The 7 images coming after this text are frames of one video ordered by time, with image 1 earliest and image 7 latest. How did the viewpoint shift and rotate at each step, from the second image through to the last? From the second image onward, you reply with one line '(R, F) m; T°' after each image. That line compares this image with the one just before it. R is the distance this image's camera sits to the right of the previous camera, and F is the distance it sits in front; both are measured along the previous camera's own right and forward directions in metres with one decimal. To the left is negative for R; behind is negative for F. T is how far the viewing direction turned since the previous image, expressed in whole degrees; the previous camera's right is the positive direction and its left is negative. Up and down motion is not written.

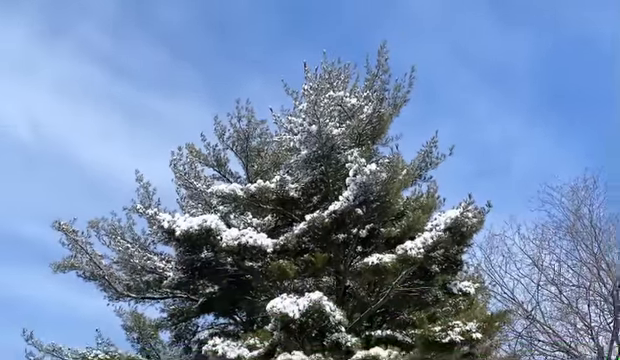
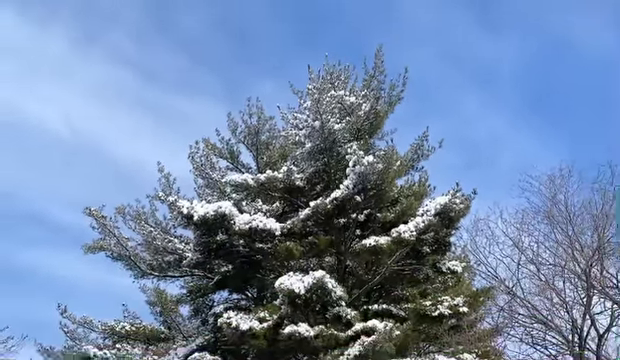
(0.0, -1.1) m; 0°
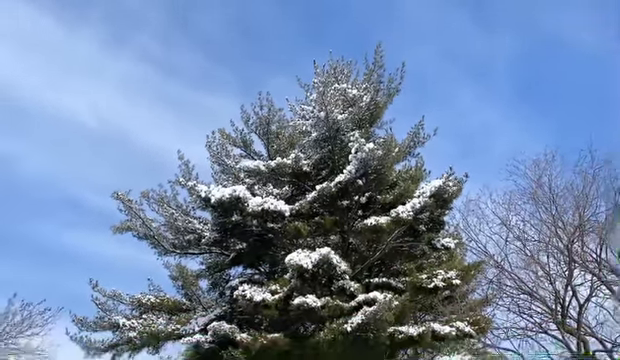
(0.0, -1.0) m; -1°
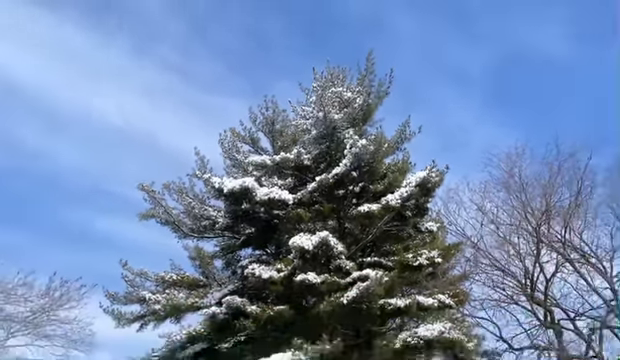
(+0.1, -1.6) m; -1°
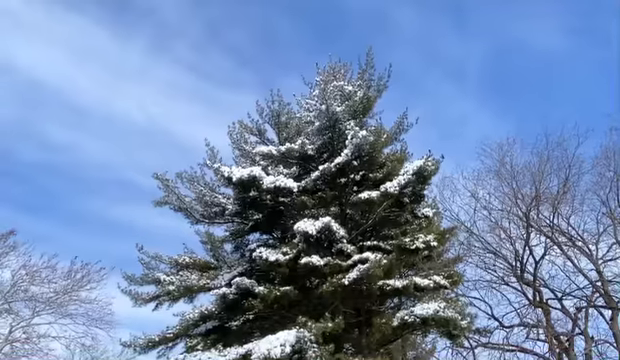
(+0.1, -0.8) m; -1°
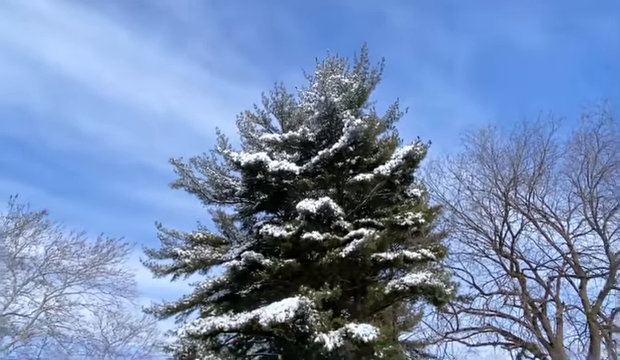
(+0.2, -1.5) m; -1°
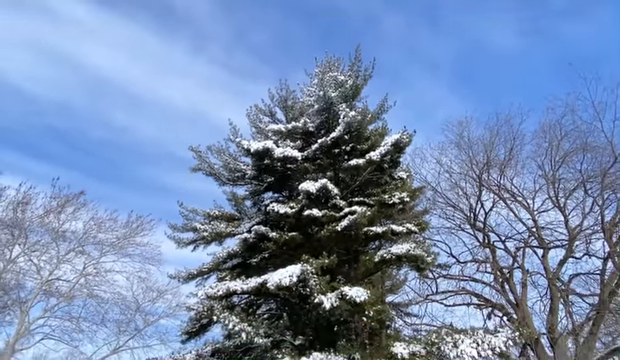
(+0.3, -2.4) m; -1°
